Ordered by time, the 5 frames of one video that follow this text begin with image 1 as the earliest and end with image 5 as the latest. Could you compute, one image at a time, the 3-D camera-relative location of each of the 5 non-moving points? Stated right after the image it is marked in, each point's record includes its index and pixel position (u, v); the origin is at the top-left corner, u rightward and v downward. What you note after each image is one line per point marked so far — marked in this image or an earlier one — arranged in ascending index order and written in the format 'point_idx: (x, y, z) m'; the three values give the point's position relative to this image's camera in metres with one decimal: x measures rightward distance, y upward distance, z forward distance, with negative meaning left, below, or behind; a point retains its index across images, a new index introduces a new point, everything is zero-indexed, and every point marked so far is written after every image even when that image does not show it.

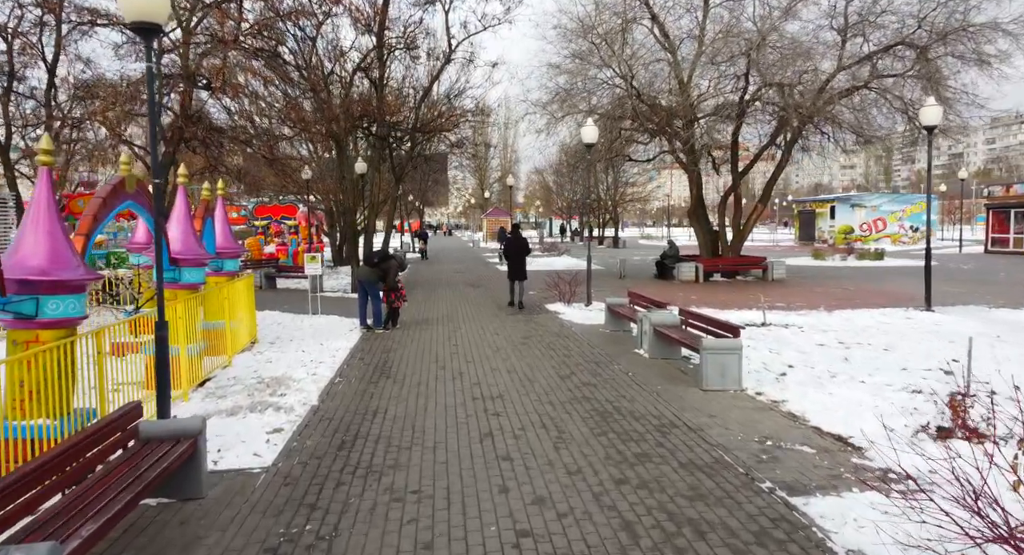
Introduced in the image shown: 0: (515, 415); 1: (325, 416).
0: (0.0, -1.3, +6.7) m
1: (-1.8, -1.3, +6.9) m
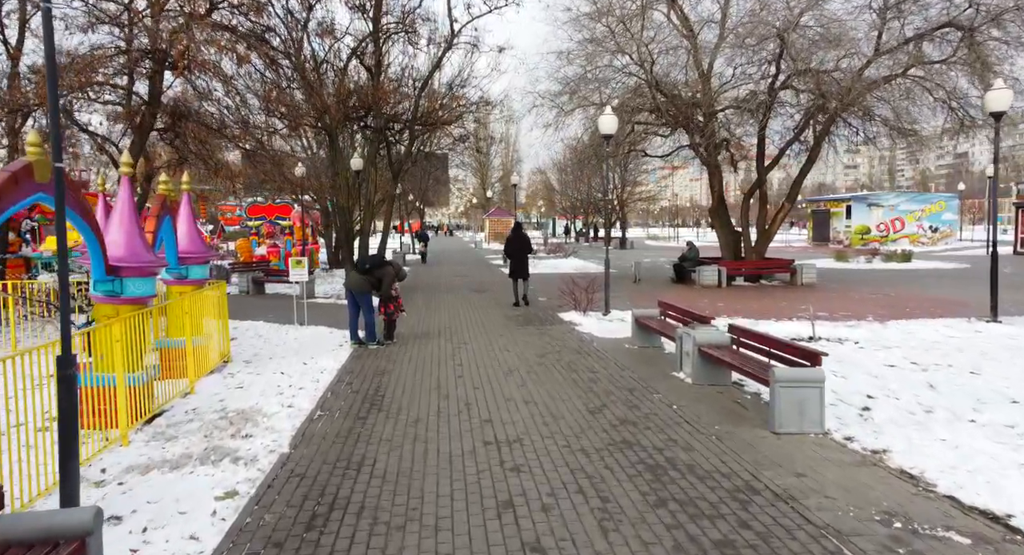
0: (+0.2, -1.4, +5.2) m
1: (-1.6, -1.4, +5.4) m
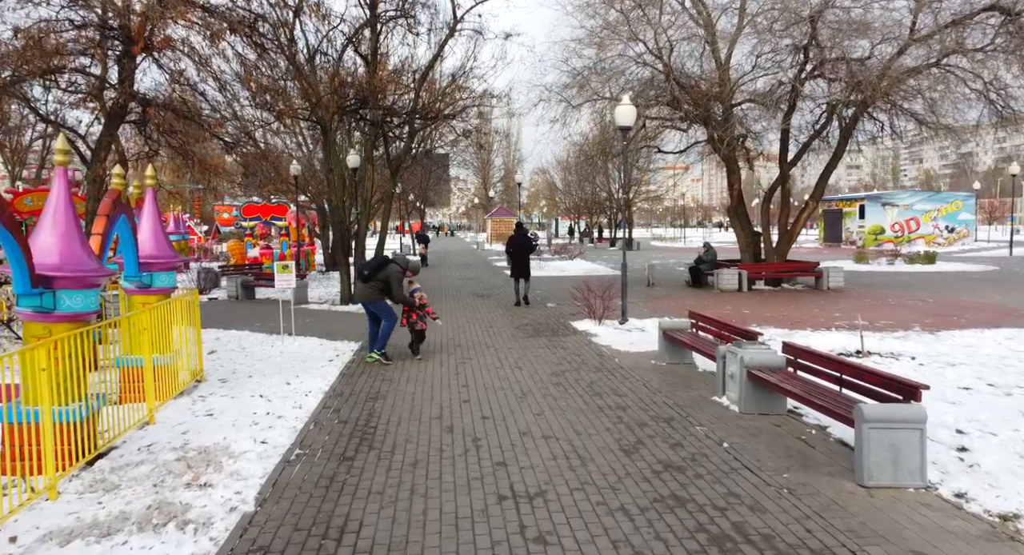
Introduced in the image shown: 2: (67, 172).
0: (+0.3, -1.5, +4.0) m
1: (-1.4, -1.5, +4.2) m
2: (-3.3, +0.8, +5.5) m
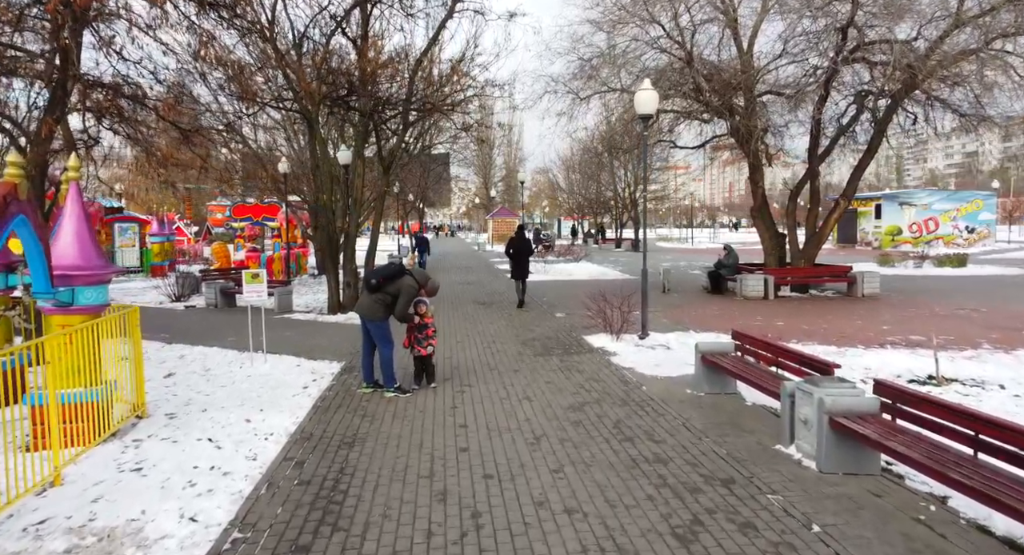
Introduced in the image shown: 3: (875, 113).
0: (+0.4, -1.6, +2.5) m
1: (-1.4, -1.6, +2.7) m
2: (-3.3, +0.7, +4.0) m
3: (+8.1, +3.7, +16.4) m
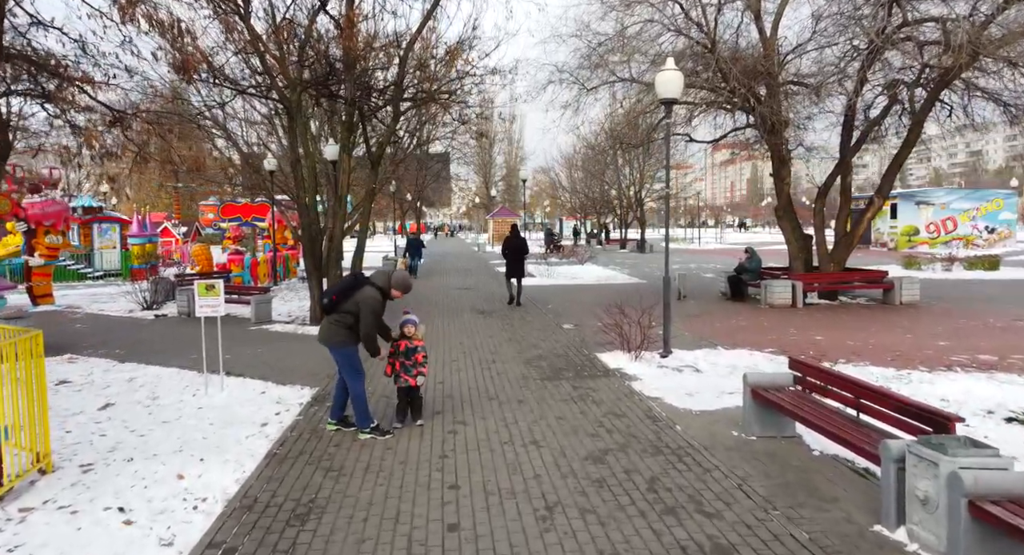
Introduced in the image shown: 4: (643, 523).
0: (+0.4, -1.7, +1.0) m
1: (-1.3, -1.7, +1.2) m
2: (-3.2, +0.6, +2.6) m
3: (+8.1, +3.6, +14.9) m
4: (+0.8, -1.4, +4.4) m
